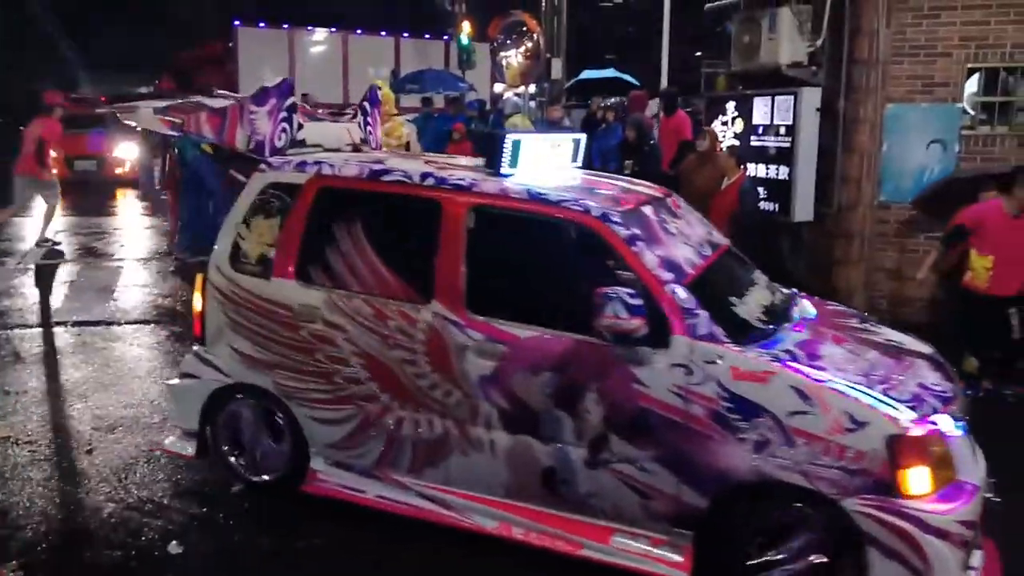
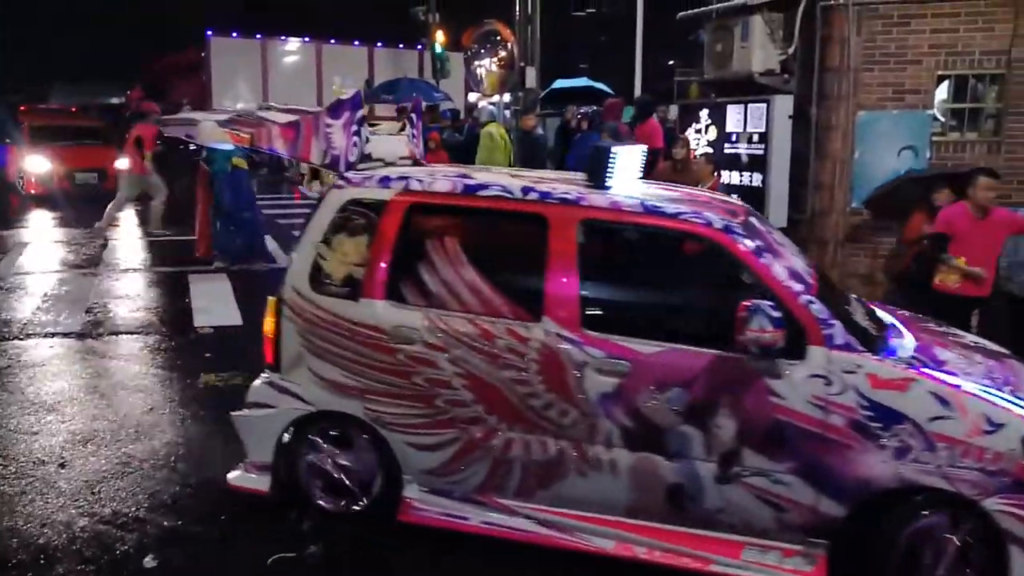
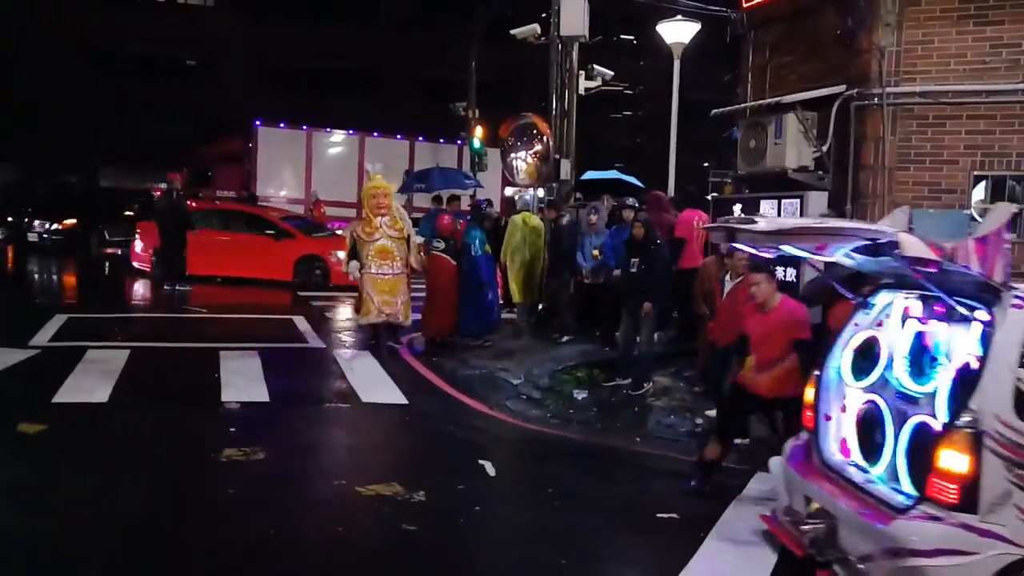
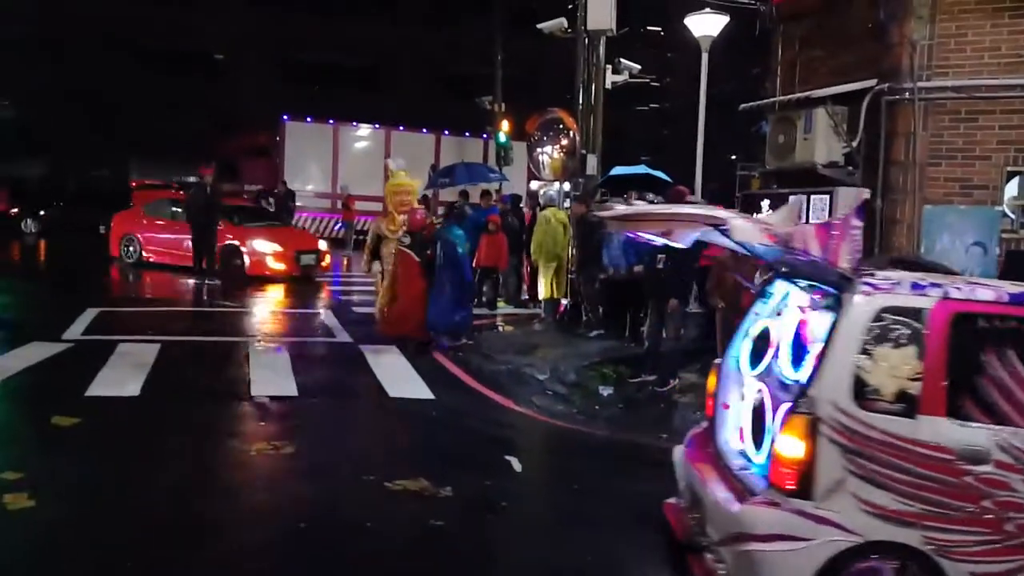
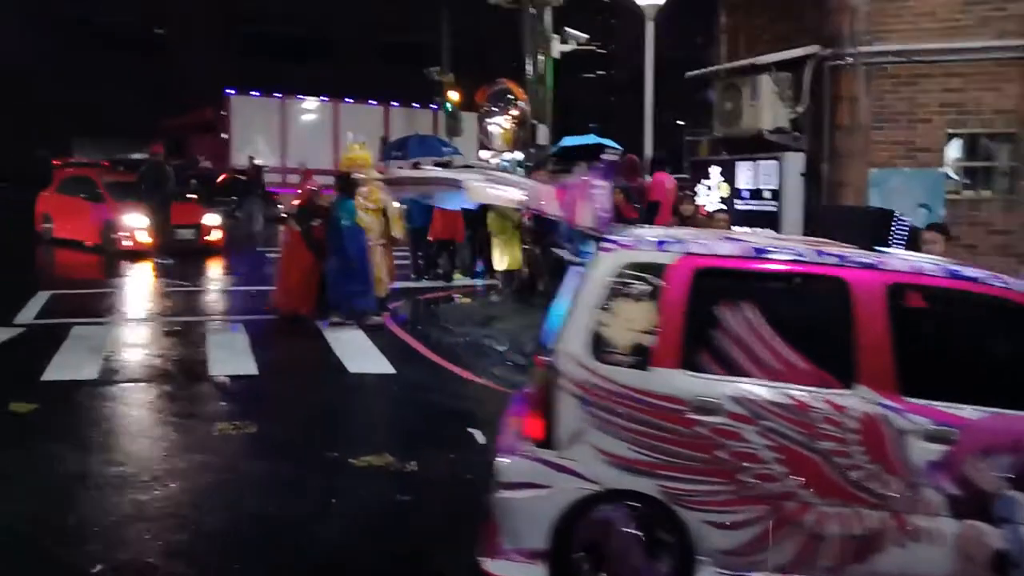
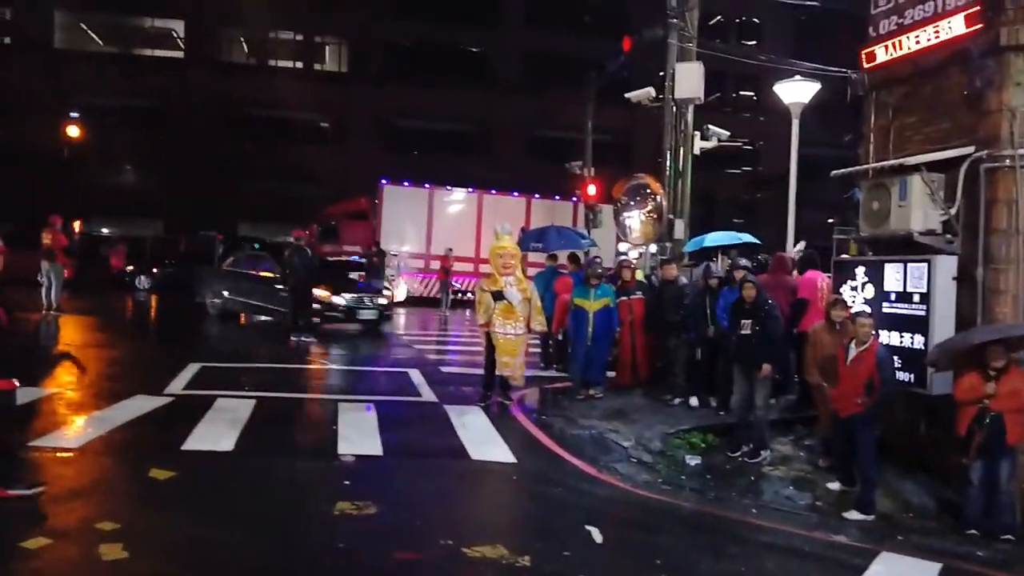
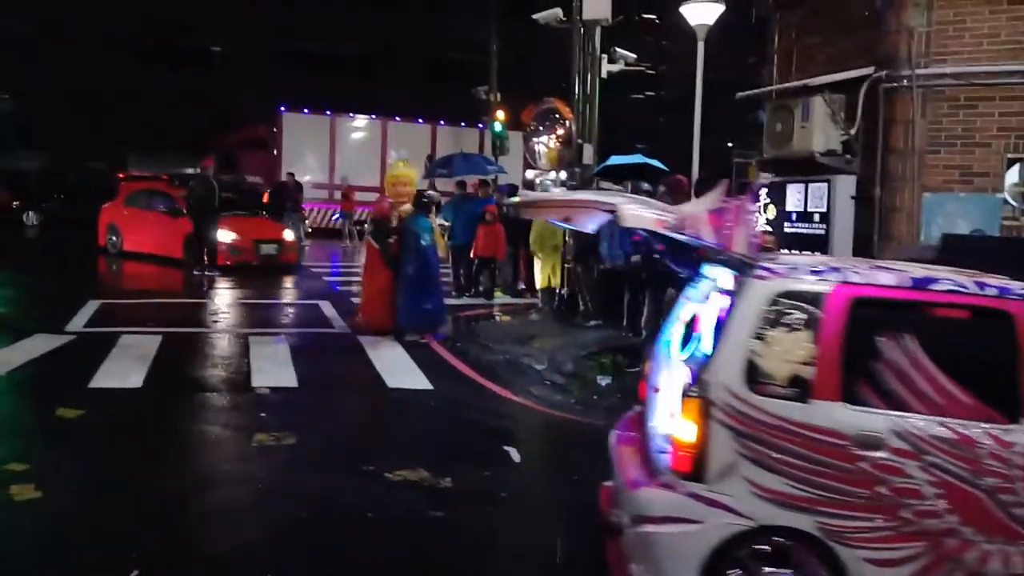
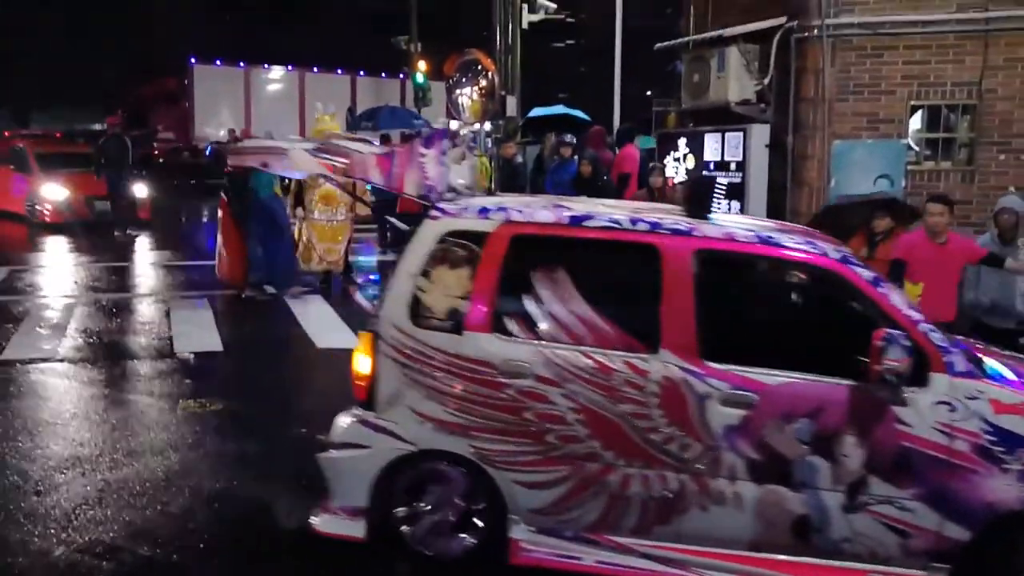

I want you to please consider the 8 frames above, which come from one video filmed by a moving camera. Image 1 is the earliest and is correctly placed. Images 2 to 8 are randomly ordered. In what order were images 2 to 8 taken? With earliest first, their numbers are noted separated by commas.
2, 8, 5, 7, 4, 3, 6
